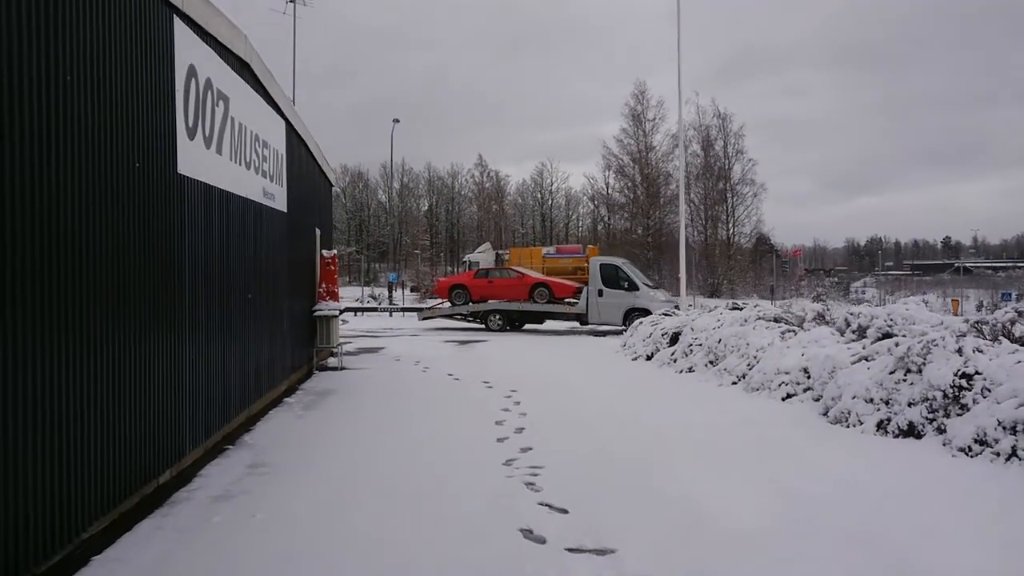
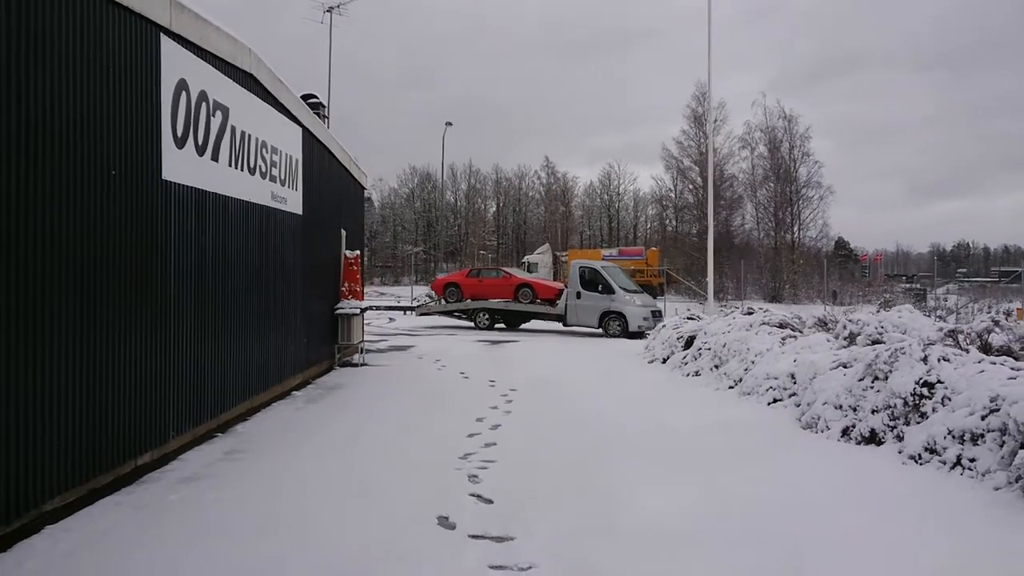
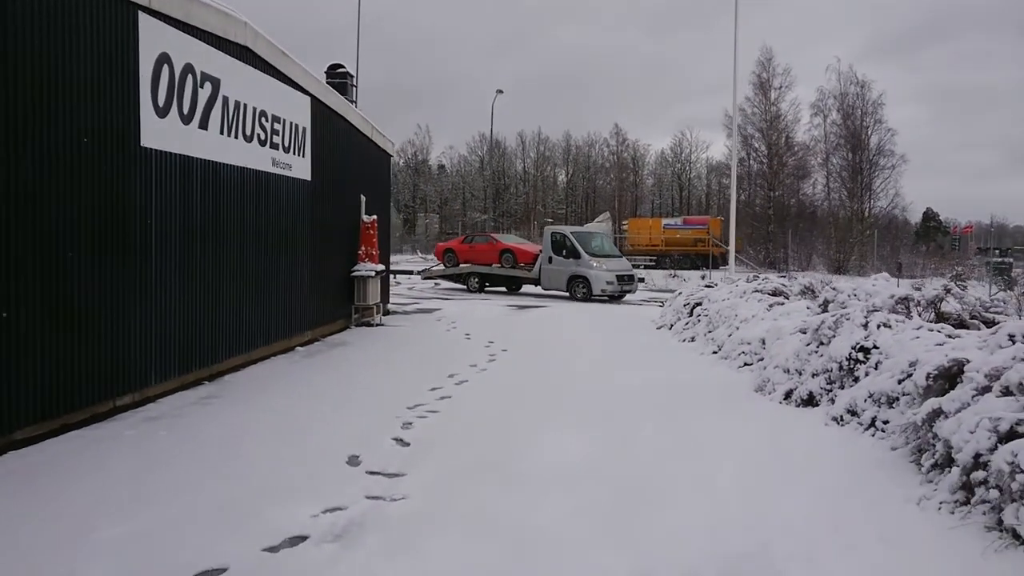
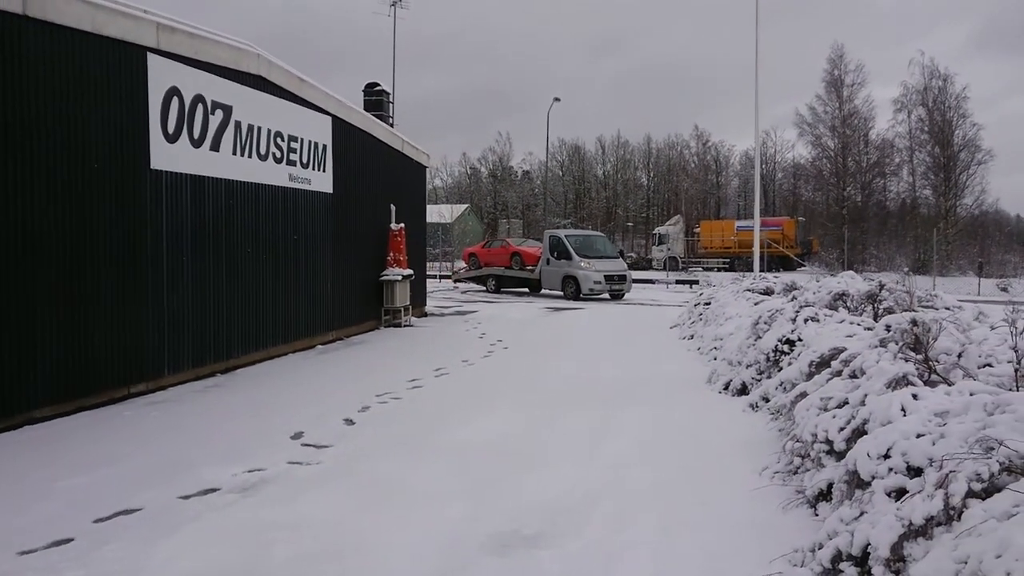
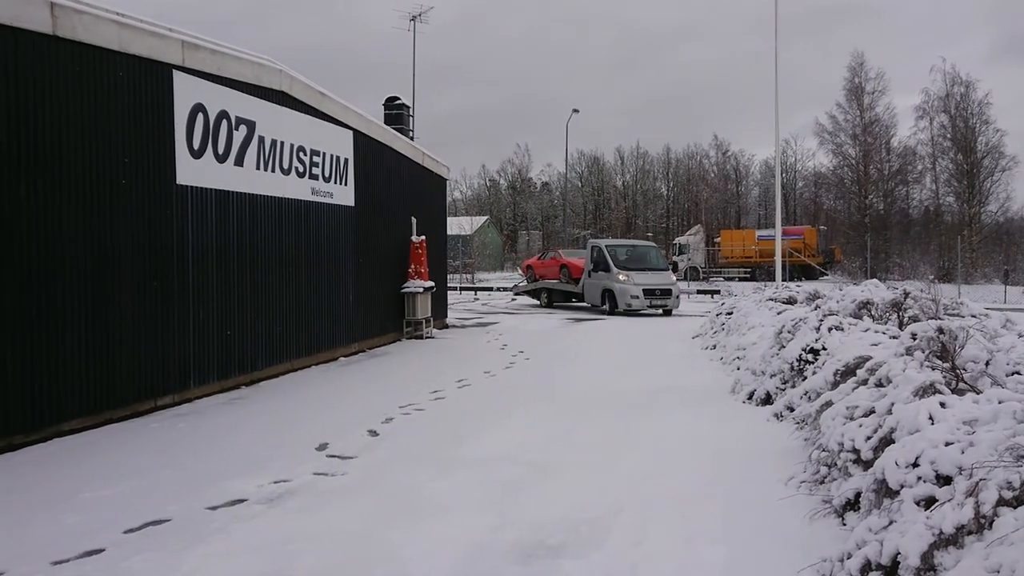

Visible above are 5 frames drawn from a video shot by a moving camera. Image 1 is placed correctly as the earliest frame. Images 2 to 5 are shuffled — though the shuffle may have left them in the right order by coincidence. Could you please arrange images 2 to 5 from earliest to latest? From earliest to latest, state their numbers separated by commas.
2, 3, 4, 5
